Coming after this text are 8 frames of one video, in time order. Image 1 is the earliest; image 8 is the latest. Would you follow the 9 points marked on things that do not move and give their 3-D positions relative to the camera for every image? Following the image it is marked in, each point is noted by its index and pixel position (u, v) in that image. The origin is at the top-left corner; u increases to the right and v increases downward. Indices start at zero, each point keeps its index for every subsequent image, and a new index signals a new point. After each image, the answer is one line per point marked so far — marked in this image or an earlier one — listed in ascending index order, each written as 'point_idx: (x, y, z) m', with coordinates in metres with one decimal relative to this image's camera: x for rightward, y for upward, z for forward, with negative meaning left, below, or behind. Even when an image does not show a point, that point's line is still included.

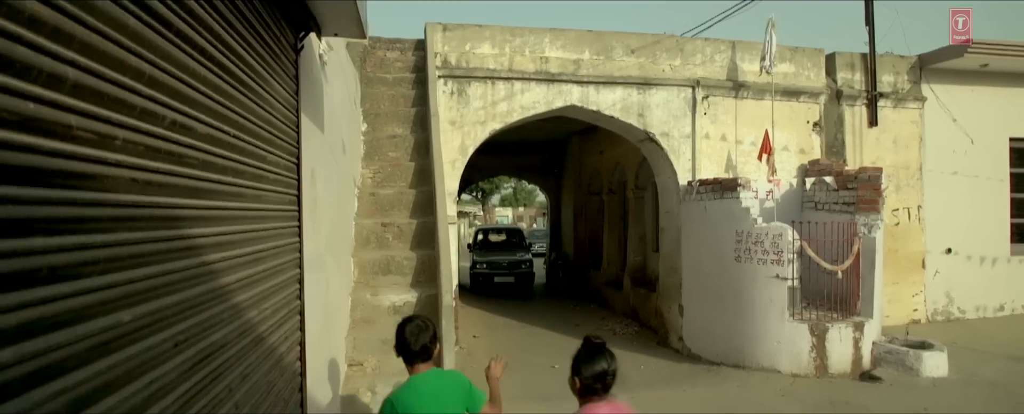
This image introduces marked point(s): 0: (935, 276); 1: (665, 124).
0: (+6.5, -1.0, +8.9) m
1: (+2.1, +1.1, +7.9) m
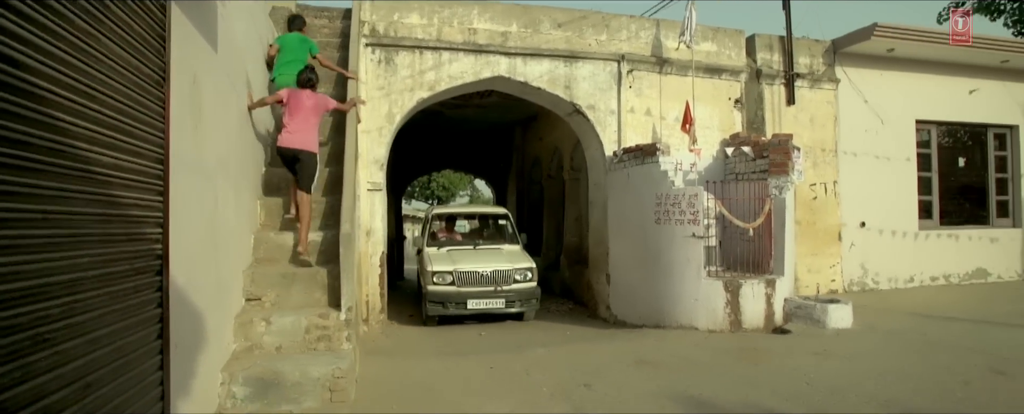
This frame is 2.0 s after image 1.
0: (+5.4, -0.7, +9.3) m
1: (+1.1, +1.5, +8.1) m
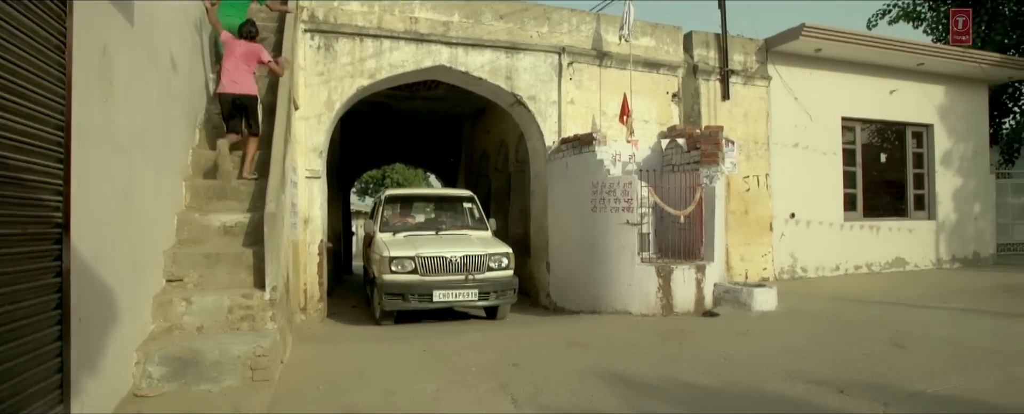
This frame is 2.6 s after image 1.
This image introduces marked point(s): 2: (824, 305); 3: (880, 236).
0: (+4.5, -0.5, +9.8) m
1: (+0.3, +1.7, +8.2) m
2: (+3.9, -1.2, +7.3) m
3: (+6.7, -0.5, +10.6) m
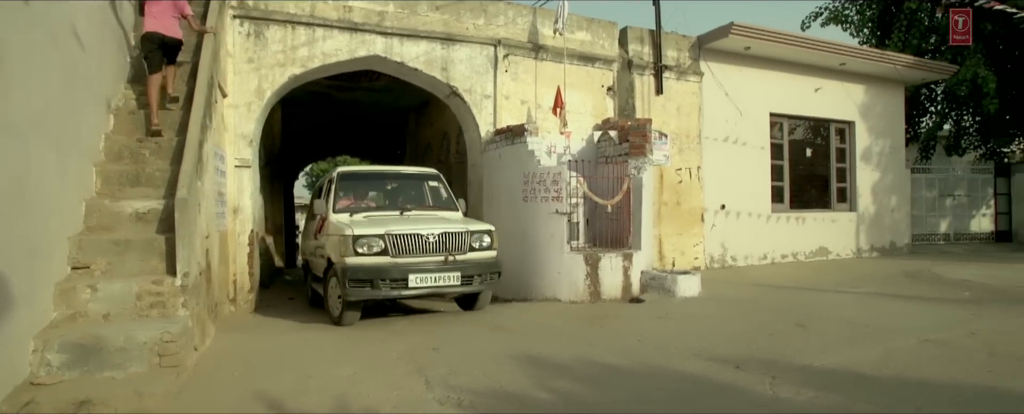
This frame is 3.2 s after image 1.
0: (+3.5, -0.4, +10.2) m
1: (-0.6, +1.8, +8.3) m
2: (+3.1, -1.1, +7.7) m
3: (+5.6, -0.4, +11.2) m
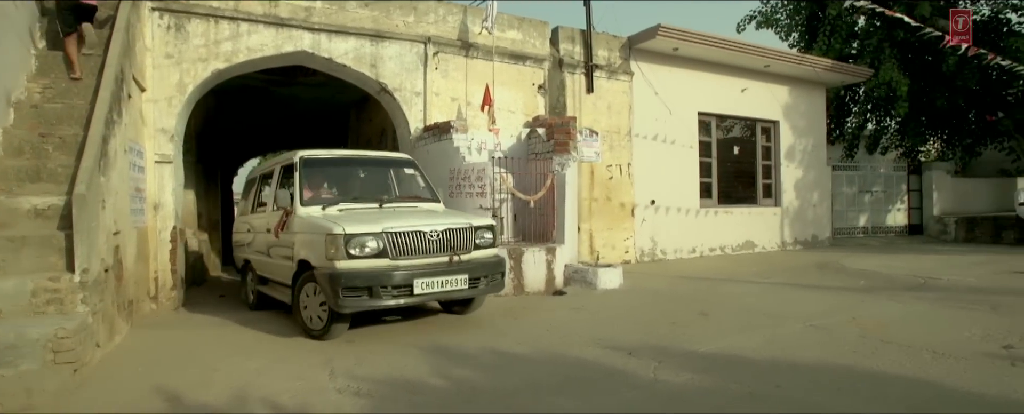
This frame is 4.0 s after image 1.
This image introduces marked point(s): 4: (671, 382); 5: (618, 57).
0: (+2.3, -0.3, +10.5) m
1: (-1.6, +1.9, +8.4) m
2: (+2.1, -1.0, +8.1) m
3: (+4.4, -0.3, +11.7) m
4: (+1.0, -1.1, +3.7) m
5: (+1.9, +2.6, +10.4) m
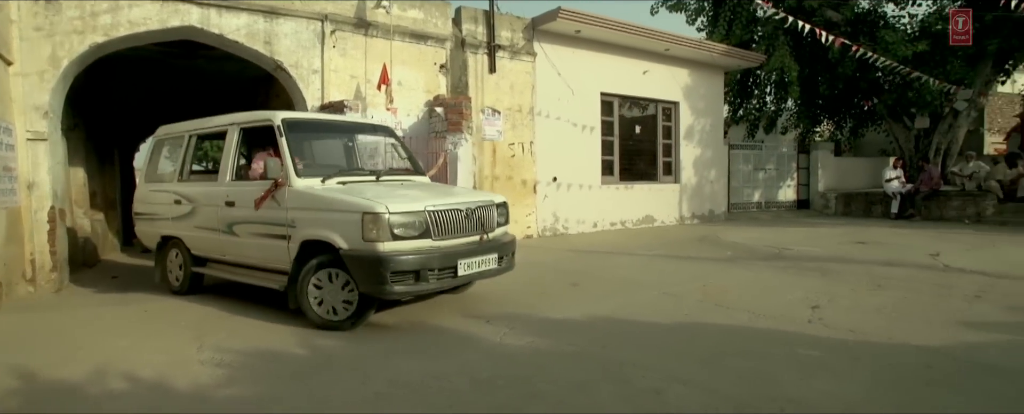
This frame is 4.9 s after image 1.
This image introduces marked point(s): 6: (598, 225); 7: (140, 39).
0: (+0.6, +0.1, +11.0) m
1: (-3.1, +2.2, +8.3) m
2: (+0.6, -0.7, +8.5) m
3: (+2.5, +0.2, +12.4) m
4: (0.0, -1.0, +4.1) m
5: (+0.2, +3.1, +10.6) m
6: (+1.7, -0.4, +11.8) m
7: (-4.8, +2.2, +7.6) m
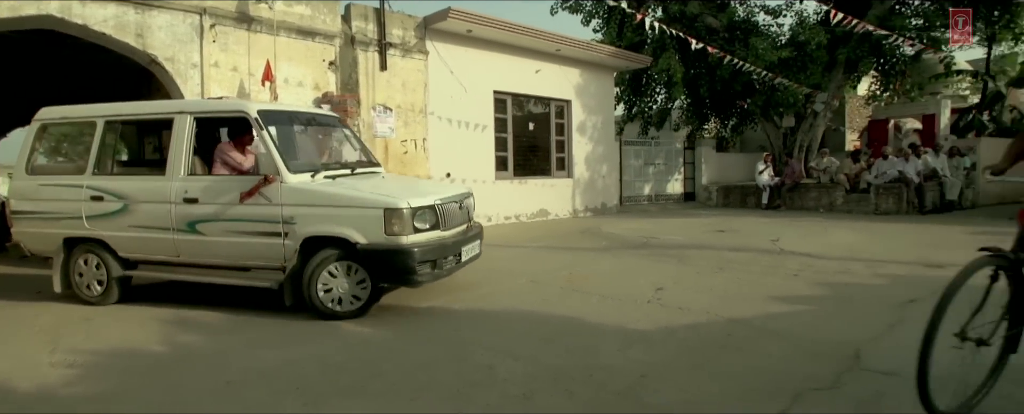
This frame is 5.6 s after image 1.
0: (-1.4, +0.2, +11.2) m
1: (-4.7, +2.2, +8.1) m
2: (-1.0, -0.6, +8.8) m
3: (+0.3, +0.3, +12.9) m
4: (-1.0, -0.9, +4.3) m
5: (-1.8, +3.1, +10.8) m
6: (-0.4, -0.3, +12.2) m
7: (-6.3, +2.2, +7.2) m
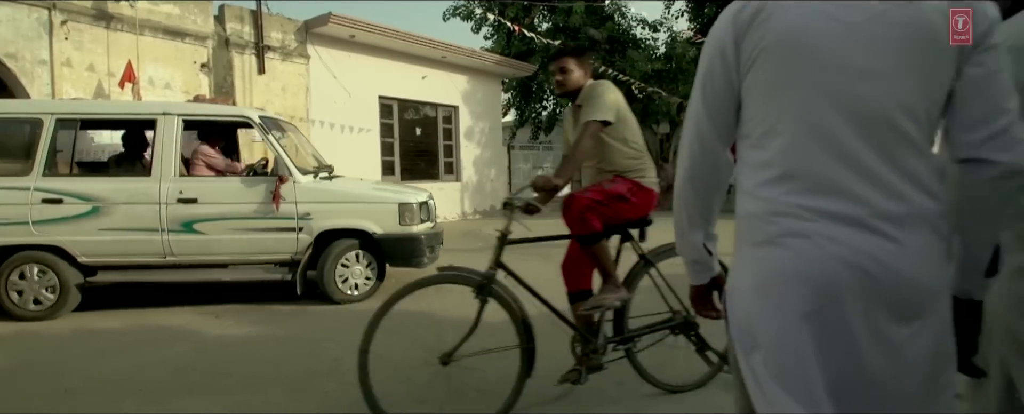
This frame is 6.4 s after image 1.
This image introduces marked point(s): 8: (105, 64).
0: (-3.6, +0.1, +11.2) m
1: (-6.4, +2.1, +7.5) m
2: (-2.8, -0.7, +8.8) m
3: (-2.1, +0.2, +13.0) m
4: (-2.1, -1.0, +4.4) m
5: (-4.0, +3.0, +10.7) m
6: (-2.7, -0.3, +12.2) m
7: (-7.9, +2.1, +6.4) m
8: (-5.8, +2.0, +8.3) m
